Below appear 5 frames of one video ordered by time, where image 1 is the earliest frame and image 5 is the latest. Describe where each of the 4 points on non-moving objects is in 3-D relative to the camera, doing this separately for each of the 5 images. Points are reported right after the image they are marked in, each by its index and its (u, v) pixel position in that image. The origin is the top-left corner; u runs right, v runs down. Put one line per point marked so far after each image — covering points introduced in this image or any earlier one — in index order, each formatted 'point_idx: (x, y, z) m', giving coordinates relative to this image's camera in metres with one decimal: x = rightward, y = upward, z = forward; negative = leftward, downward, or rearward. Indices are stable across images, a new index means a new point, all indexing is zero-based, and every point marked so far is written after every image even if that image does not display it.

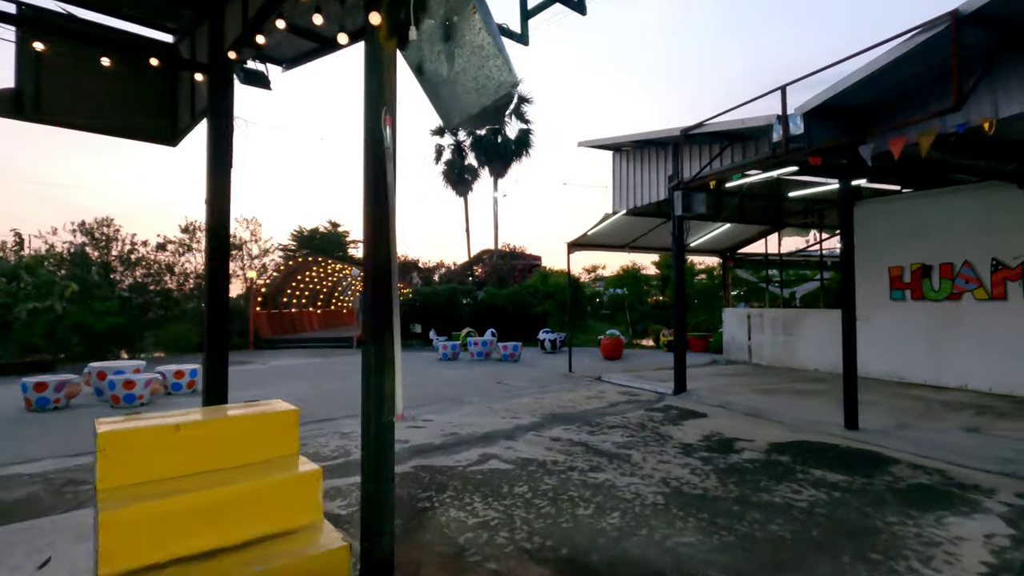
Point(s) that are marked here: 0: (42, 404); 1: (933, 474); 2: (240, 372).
0: (-7.1, -1.8, +8.1) m
1: (+4.0, -1.8, +5.1) m
2: (-6.4, -2.0, +12.7) m
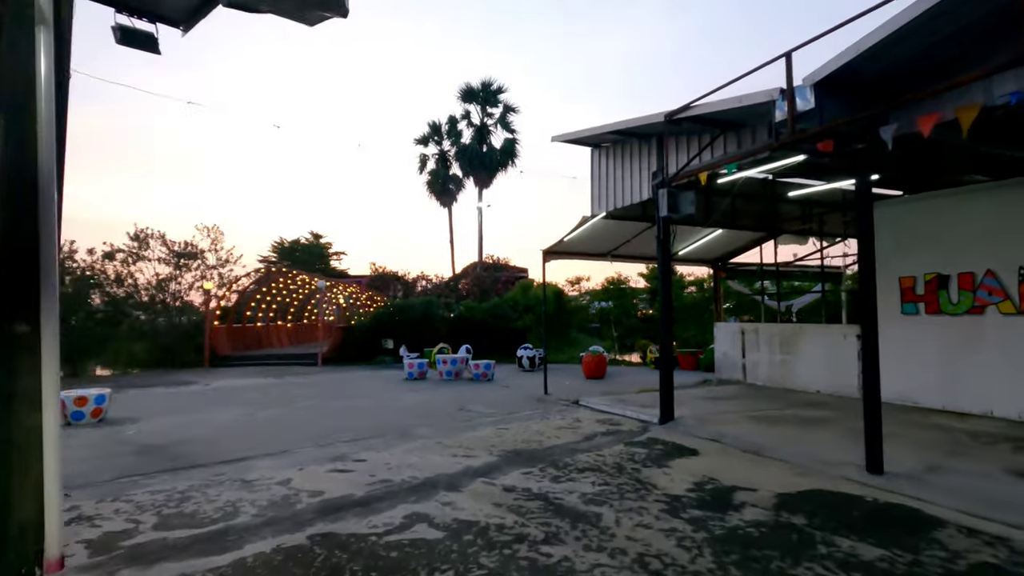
0: (-7.6, -1.9, +6.6) m
1: (+3.5, -1.8, +3.8) m
2: (-7.1, -2.2, +11.3) m
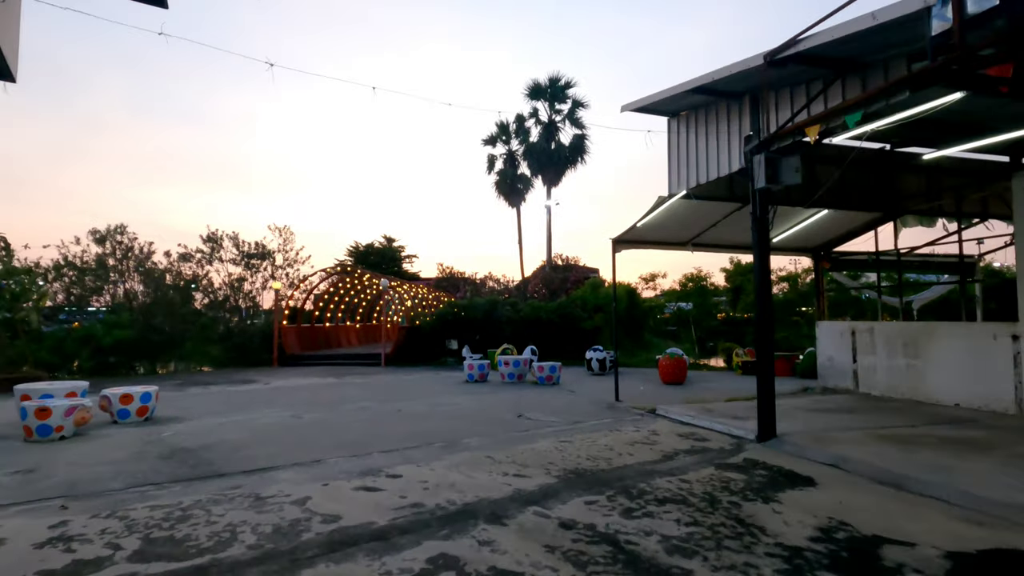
0: (-6.9, -1.8, +6.5) m
1: (+3.7, -1.6, +2.3) m
2: (-5.8, -2.1, +11.0) m
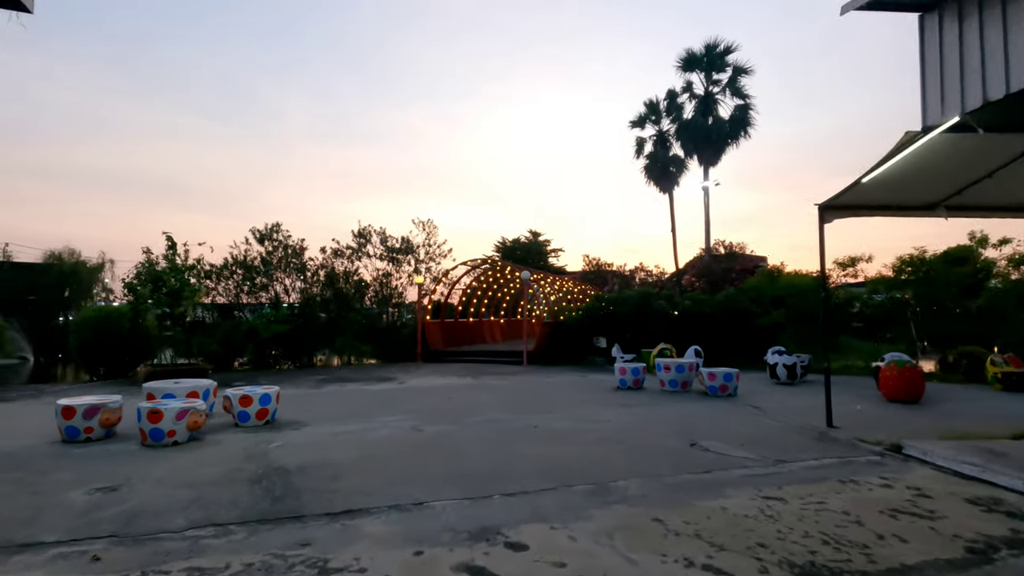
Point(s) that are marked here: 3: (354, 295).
0: (-5.2, -1.7, +6.3) m
1: (+3.9, -1.5, -0.6) m
2: (-2.9, -2.0, +10.4) m
3: (-5.2, -0.2, +17.9) m
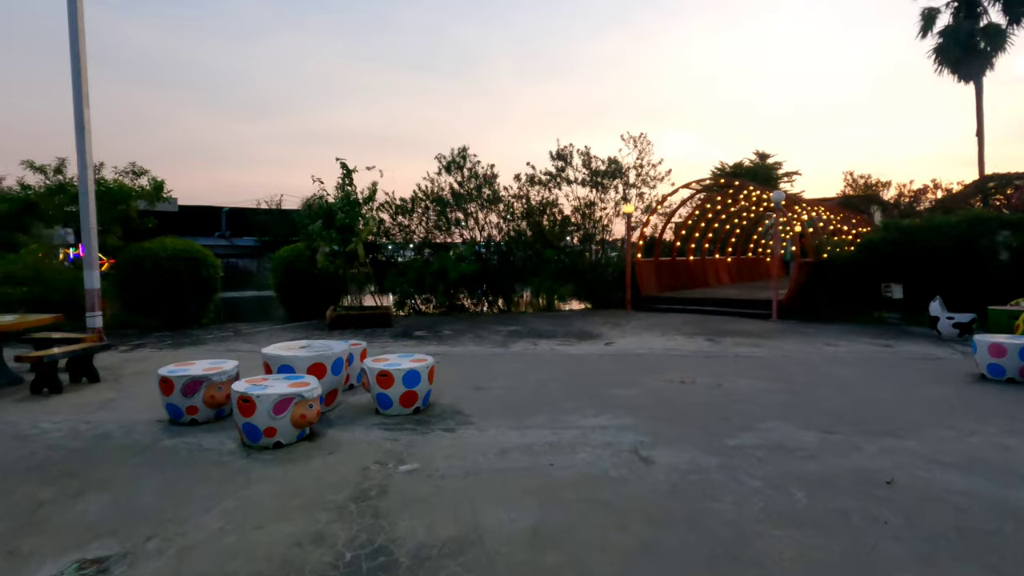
0: (-3.0, -1.1, +4.7) m
1: (+2.9, -1.8, -5.0) m
2: (+0.7, -1.0, +7.6) m
3: (+1.2, +1.7, +15.3) m
